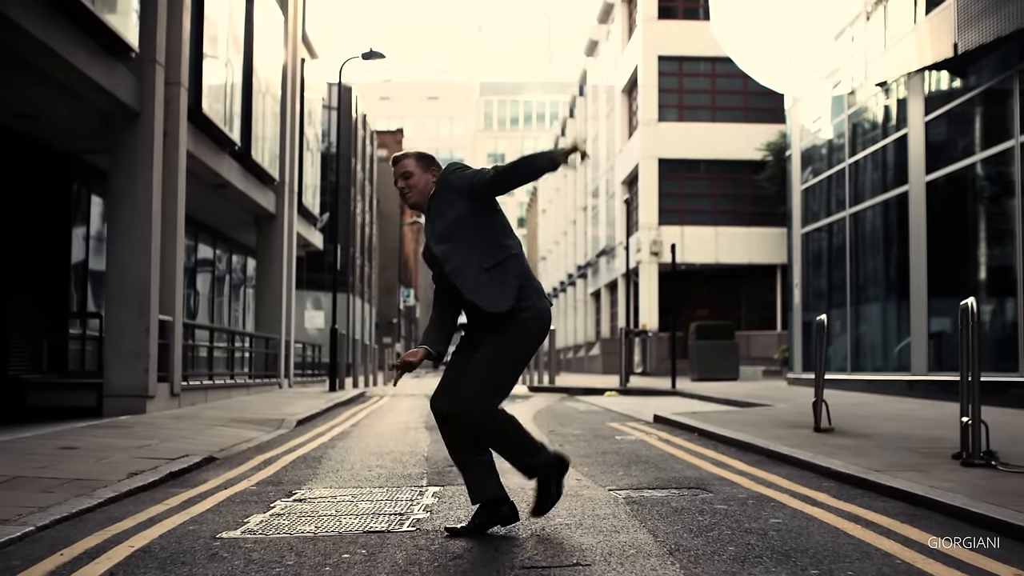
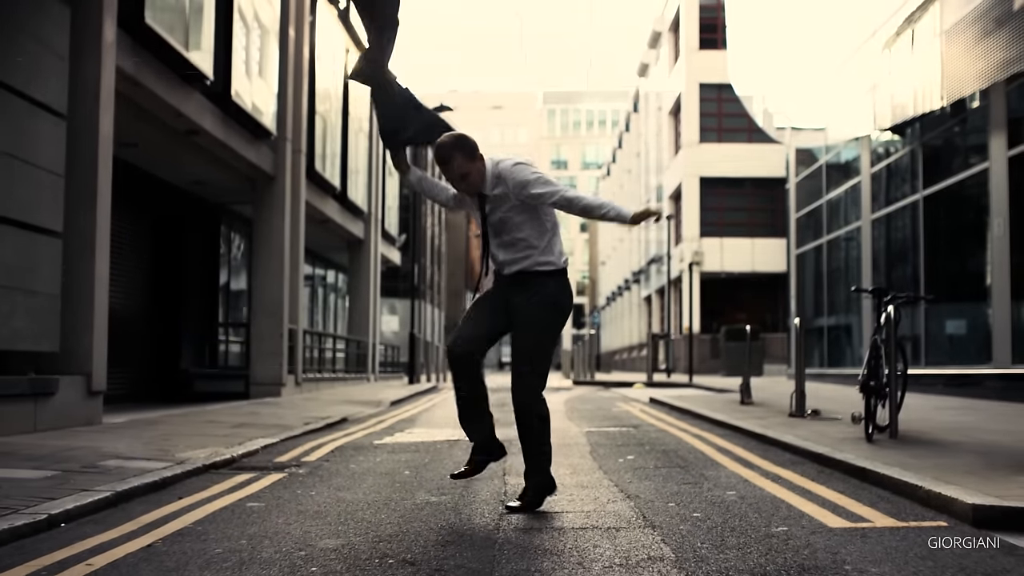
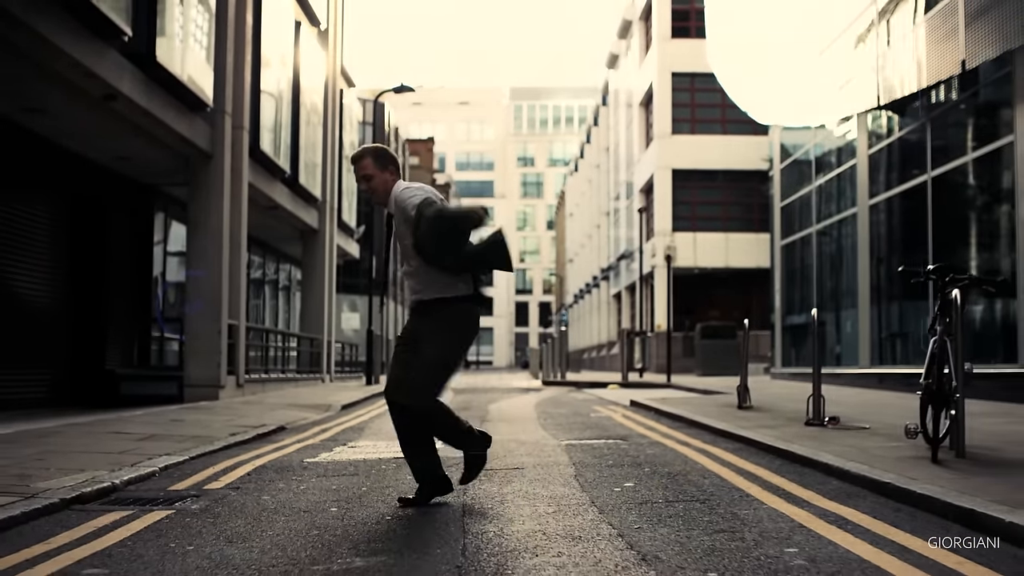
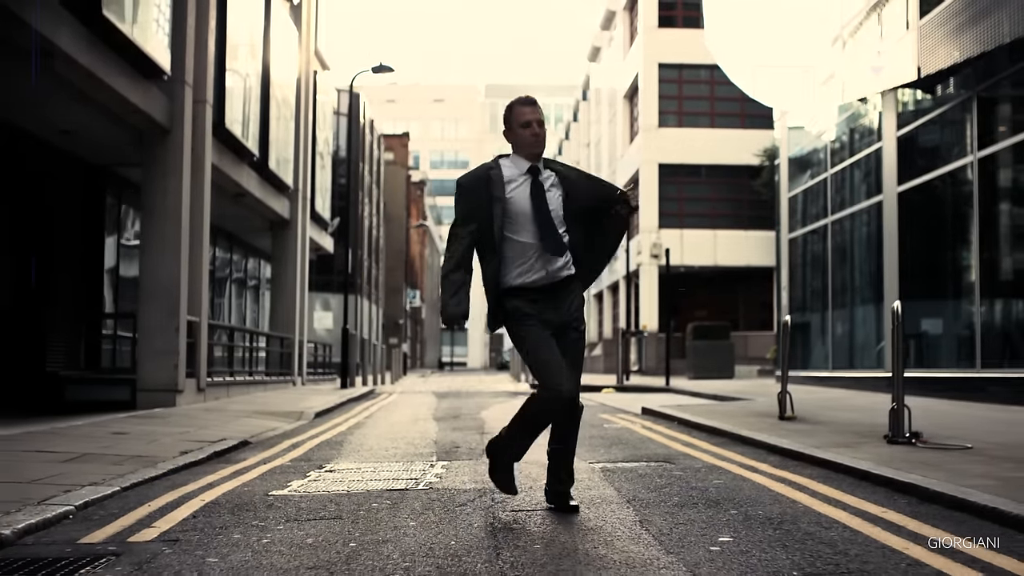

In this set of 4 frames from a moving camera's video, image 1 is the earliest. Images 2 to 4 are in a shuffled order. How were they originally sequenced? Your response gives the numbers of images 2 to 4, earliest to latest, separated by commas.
4, 3, 2
